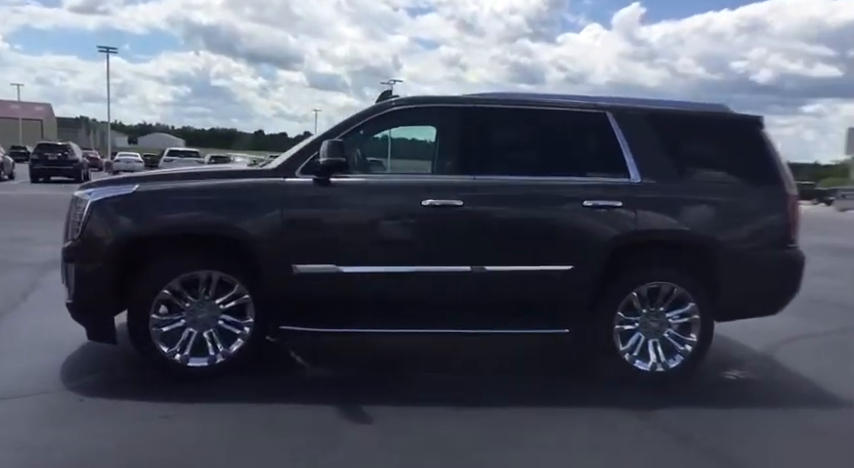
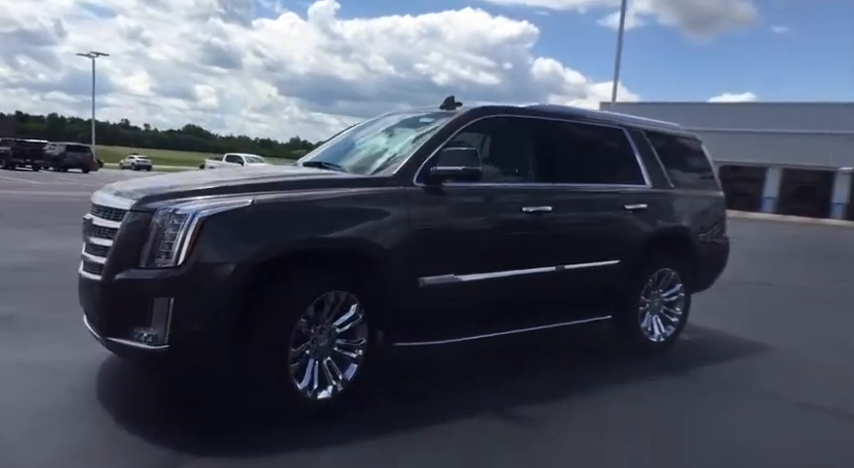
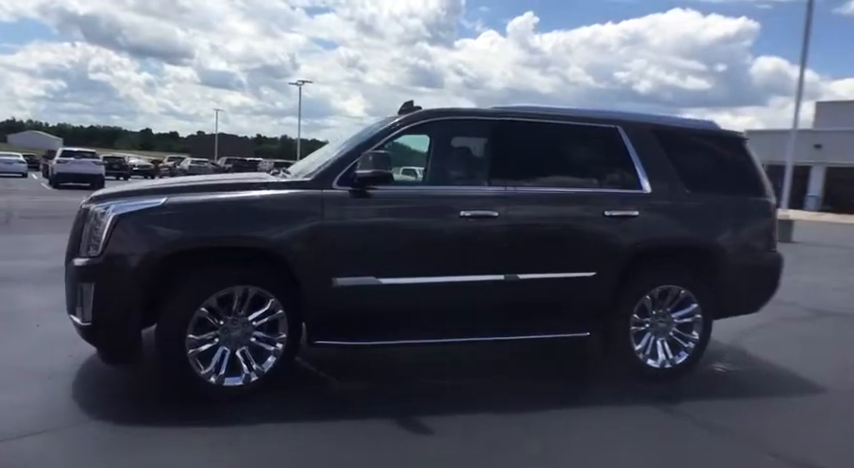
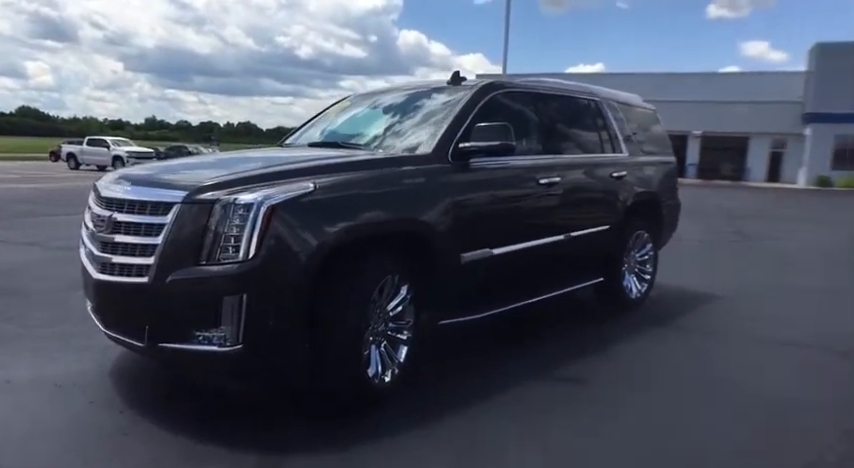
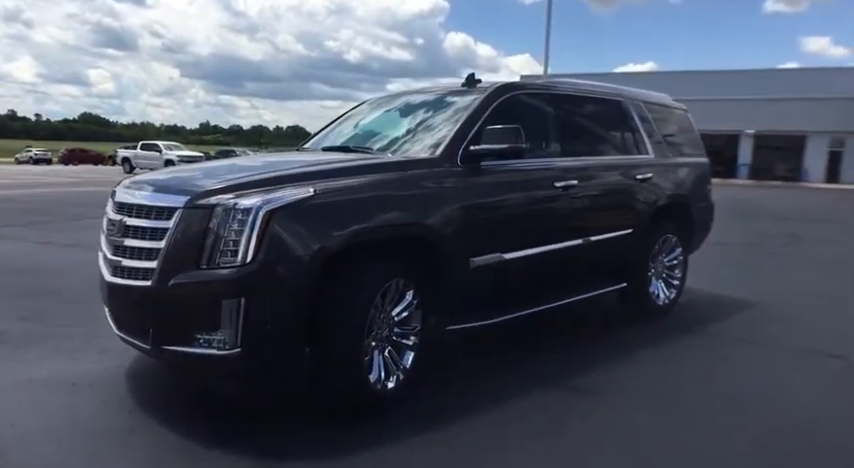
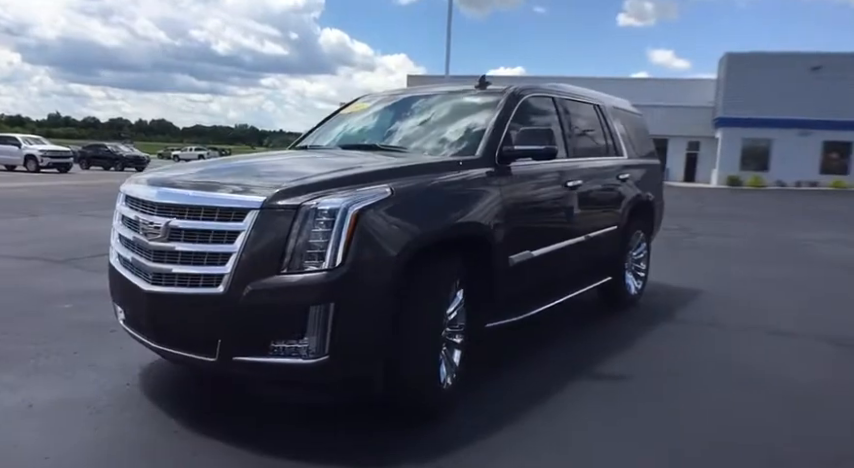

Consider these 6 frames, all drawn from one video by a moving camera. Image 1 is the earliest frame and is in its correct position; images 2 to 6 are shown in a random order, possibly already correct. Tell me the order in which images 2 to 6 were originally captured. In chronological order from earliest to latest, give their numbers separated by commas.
3, 2, 5, 4, 6
